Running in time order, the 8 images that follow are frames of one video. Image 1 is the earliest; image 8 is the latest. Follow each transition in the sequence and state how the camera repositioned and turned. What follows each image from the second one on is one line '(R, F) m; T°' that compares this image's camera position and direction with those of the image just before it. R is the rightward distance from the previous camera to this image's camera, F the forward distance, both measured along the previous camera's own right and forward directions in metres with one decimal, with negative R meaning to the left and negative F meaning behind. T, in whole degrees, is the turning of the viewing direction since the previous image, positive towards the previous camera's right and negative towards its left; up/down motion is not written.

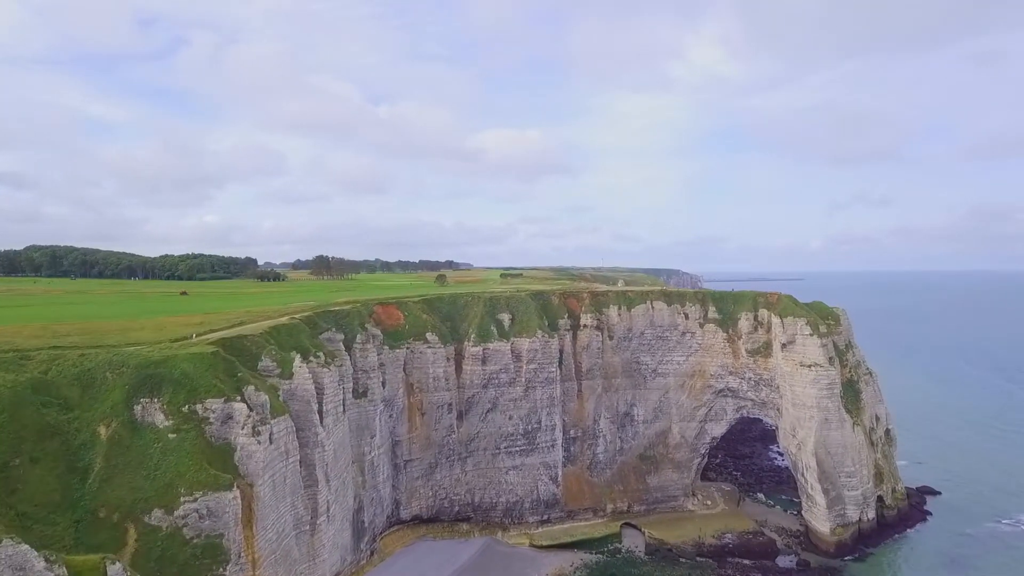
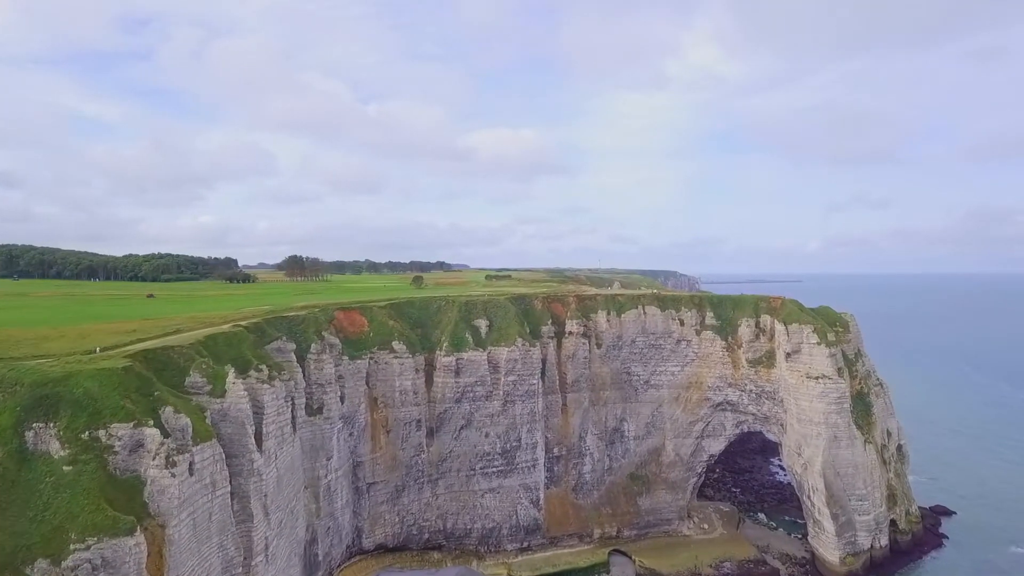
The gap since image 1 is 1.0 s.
(+1.1, +4.2) m; 0°
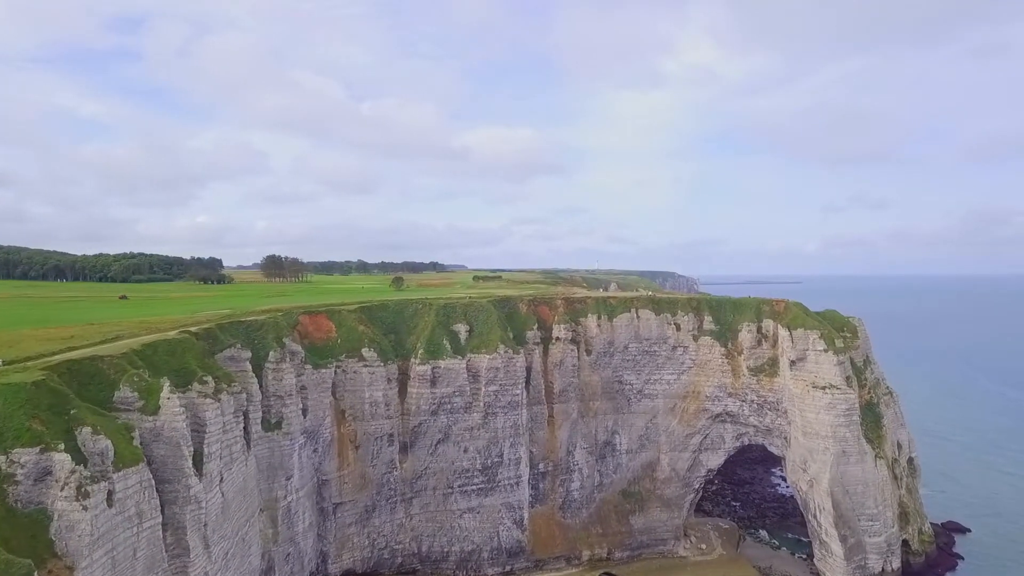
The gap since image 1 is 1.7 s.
(+0.9, +3.1) m; 0°
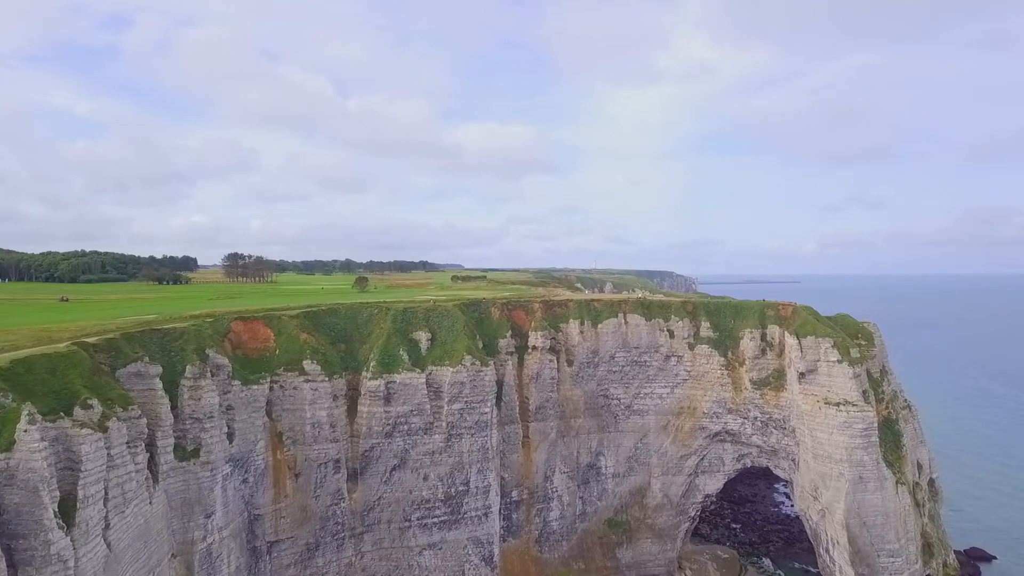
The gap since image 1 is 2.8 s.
(+1.3, +4.9) m; 0°
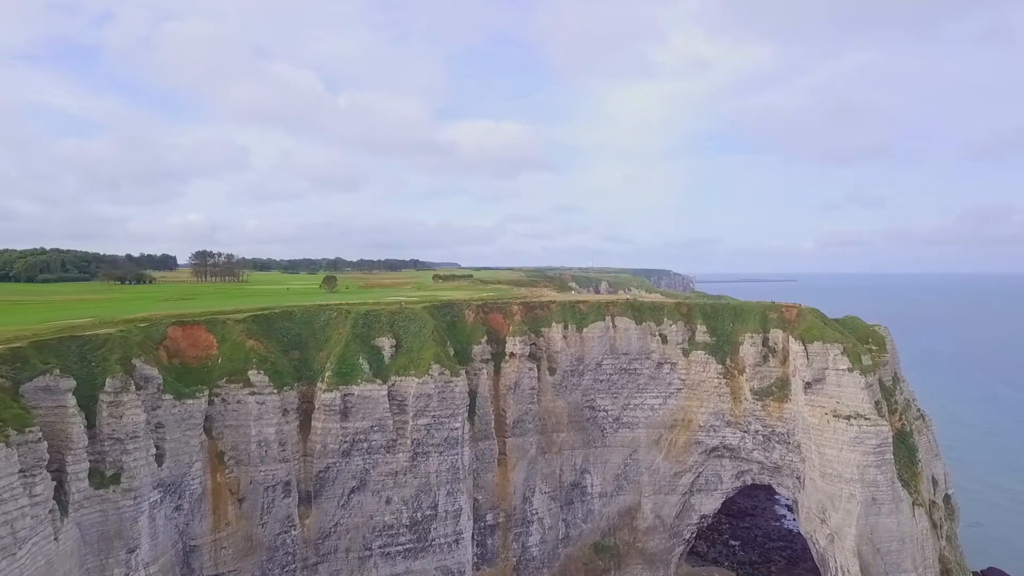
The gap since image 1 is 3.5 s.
(+1.0, +3.3) m; 0°
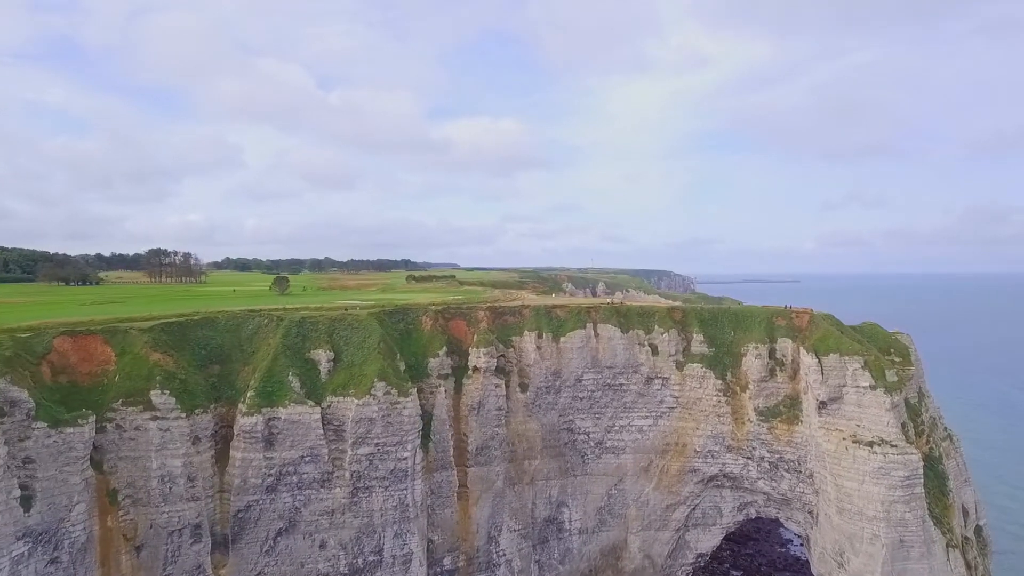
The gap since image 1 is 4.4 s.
(+1.4, +4.6) m; 0°
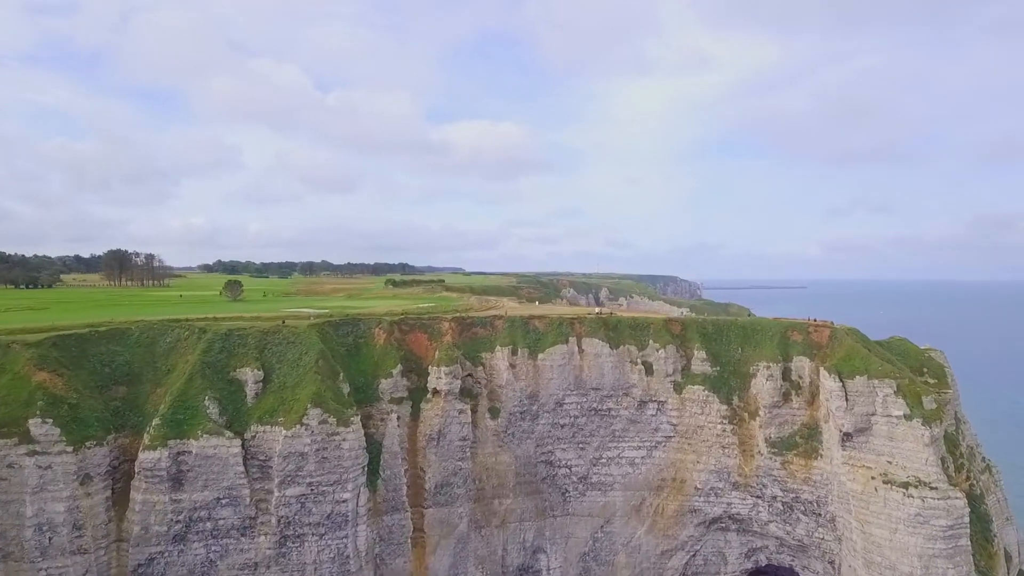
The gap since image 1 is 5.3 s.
(+1.2, +4.1) m; 0°
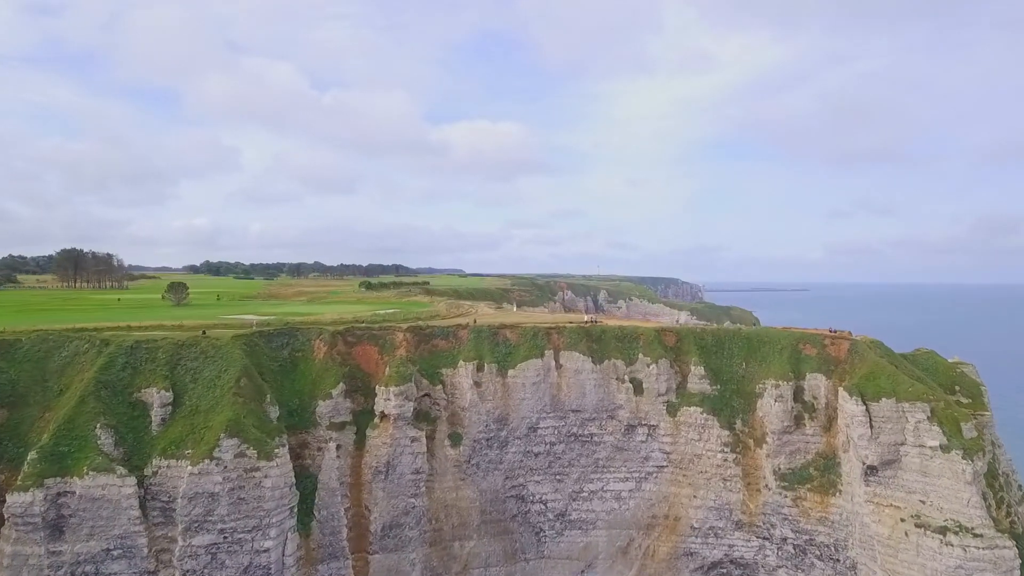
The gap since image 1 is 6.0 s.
(+1.0, +3.5) m; 0°
